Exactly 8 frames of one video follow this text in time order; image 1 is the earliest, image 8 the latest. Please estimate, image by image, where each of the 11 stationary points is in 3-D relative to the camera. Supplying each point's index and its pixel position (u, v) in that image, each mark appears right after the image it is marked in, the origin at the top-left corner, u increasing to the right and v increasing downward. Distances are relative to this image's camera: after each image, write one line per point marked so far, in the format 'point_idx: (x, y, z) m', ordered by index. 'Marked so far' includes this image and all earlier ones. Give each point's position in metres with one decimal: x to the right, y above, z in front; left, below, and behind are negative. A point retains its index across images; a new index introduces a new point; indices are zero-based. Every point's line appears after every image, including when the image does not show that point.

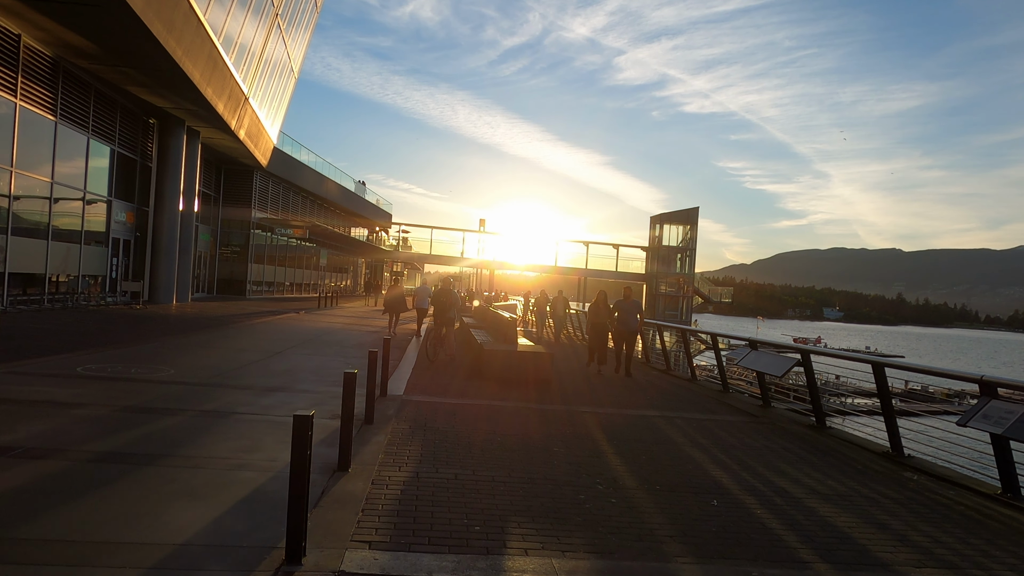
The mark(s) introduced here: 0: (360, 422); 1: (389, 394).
0: (-1.6, -1.4, +7.0) m
1: (-1.6, -1.4, +8.7) m
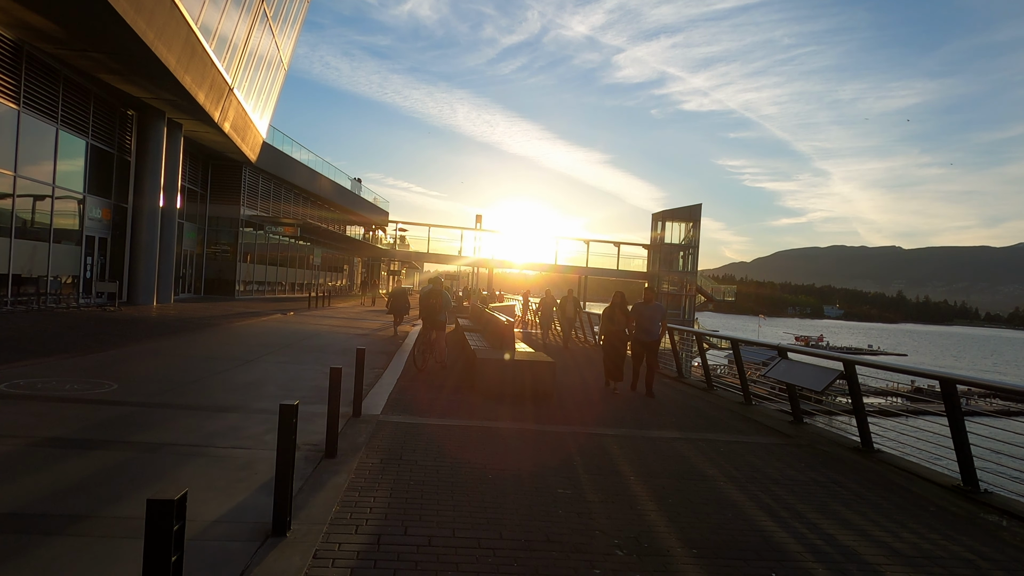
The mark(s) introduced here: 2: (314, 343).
0: (-1.7, -1.5, +5.8) m
1: (-1.7, -1.4, +7.4) m
2: (-5.1, -1.4, +16.8) m
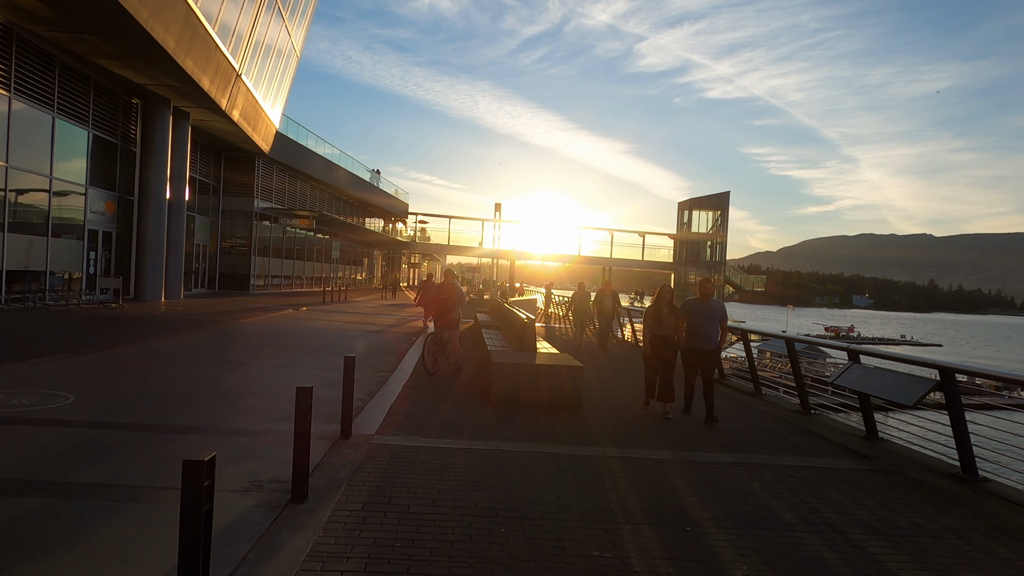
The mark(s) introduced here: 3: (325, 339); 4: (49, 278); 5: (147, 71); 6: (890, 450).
0: (-1.6, -1.4, +4.5) m
1: (-1.5, -1.4, +6.2) m
2: (-4.6, -1.3, +15.7) m
3: (-4.6, -1.3, +16.3) m
4: (-13.4, +0.3, +19.0) m
5: (-11.1, +6.6, +19.9) m
6: (+4.1, -1.7, +7.1) m
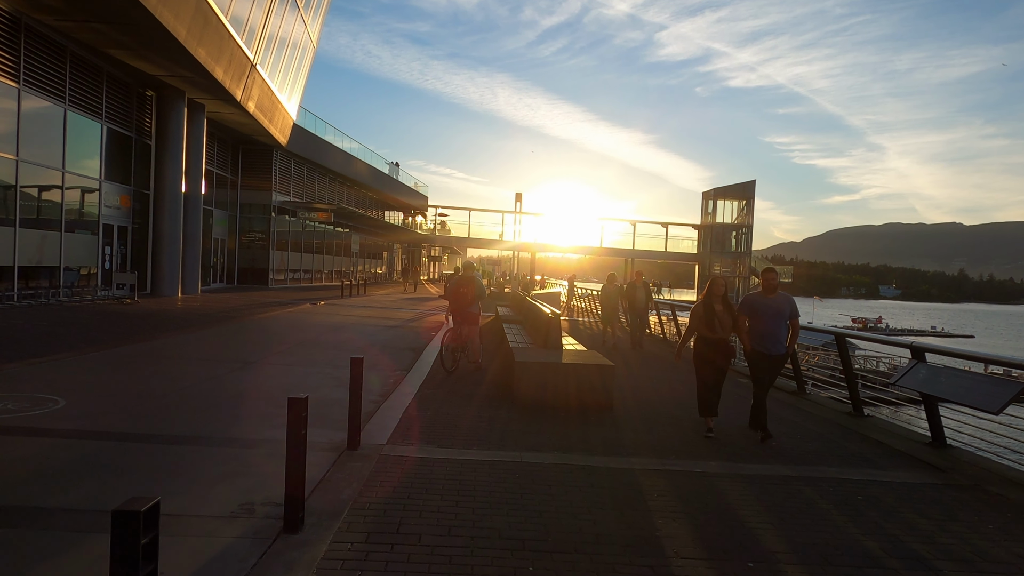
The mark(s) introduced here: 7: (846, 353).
0: (-1.4, -1.4, +3.9) m
1: (-1.3, -1.3, +5.5) m
2: (-4.0, -1.1, +15.2) m
3: (-4.1, -1.1, +15.8) m
4: (-12.8, +0.4, +18.8) m
5: (-10.5, +6.7, +19.5) m
6: (+4.3, -1.6, +6.3) m
7: (+4.4, -0.9, +8.8) m
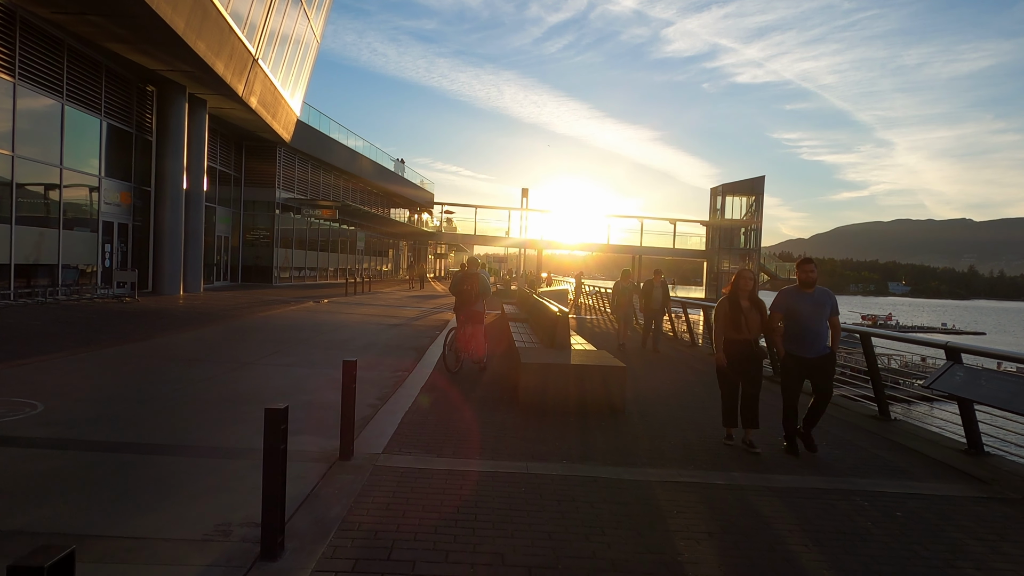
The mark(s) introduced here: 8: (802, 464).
0: (-1.4, -1.4, +3.5) m
1: (-1.2, -1.3, +5.1) m
2: (-3.9, -1.1, +14.8) m
3: (-3.9, -1.1, +15.4) m
4: (-12.6, +0.4, +18.4) m
5: (-10.3, +6.8, +19.2) m
6: (+4.4, -1.6, +5.9) m
7: (+4.5, -0.8, +8.3) m
8: (+2.5, -1.5, +5.6) m
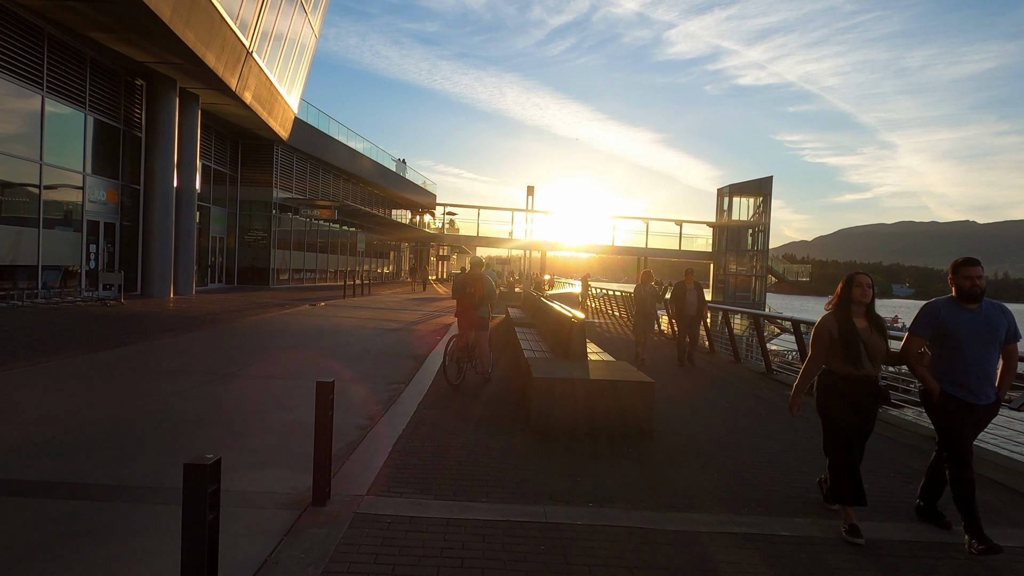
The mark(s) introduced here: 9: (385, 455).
0: (-1.3, -1.4, +2.5) m
1: (-1.1, -1.3, +4.1) m
2: (-3.8, -1.1, +13.8) m
3: (-3.8, -1.1, +14.4) m
4: (-12.5, +0.4, +17.5) m
5: (-10.2, +6.7, +18.2) m
6: (+4.5, -1.6, +4.9) m
7: (+4.6, -0.8, +7.3) m
8: (+2.6, -1.5, +4.6) m
9: (-1.0, -1.3, +5.3) m
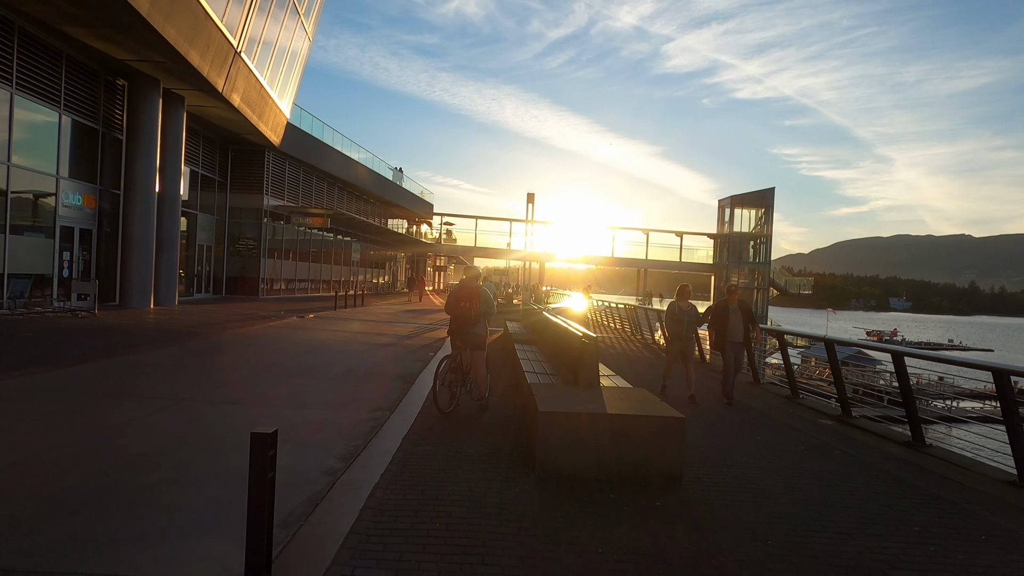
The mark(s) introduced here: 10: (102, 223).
0: (-1.3, -1.5, +1.4) m
1: (-1.1, -1.4, +3.1) m
2: (-3.8, -1.4, +12.7) m
3: (-3.8, -1.4, +13.3) m
4: (-12.5, +0.1, +16.4) m
5: (-10.1, +6.4, +17.3) m
6: (+4.5, -1.8, +3.8) m
7: (+4.6, -1.0, +6.3) m
8: (+2.6, -1.6, +3.6) m
9: (-1.0, -1.5, +4.2) m
10: (-12.4, +2.0, +20.0) m
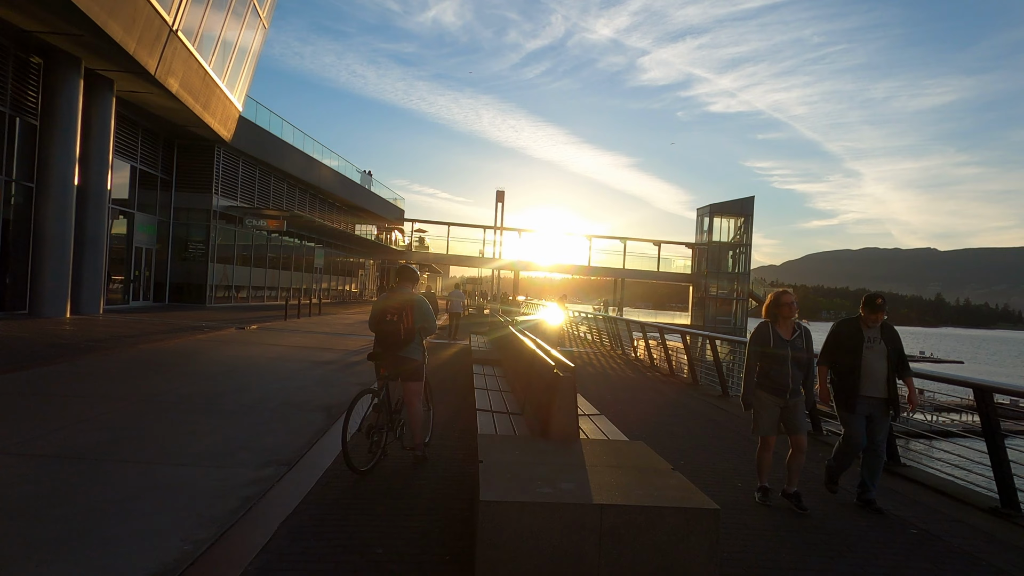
0: (-1.5, -1.4, -0.7) m
1: (-1.4, -1.4, +0.9) m
2: (-4.4, -1.5, +10.5) m
3: (-4.5, -1.5, +11.1) m
4: (-13.2, 0.0, +13.9) m
5: (-10.9, +6.3, +14.9) m
6: (+4.2, -1.8, +1.9) m
7: (+4.2, -1.1, +4.3) m
8: (+2.3, -1.7, +1.6) m
9: (-1.3, -1.5, +2.1) m
10: (-13.3, +1.8, +17.5) m
